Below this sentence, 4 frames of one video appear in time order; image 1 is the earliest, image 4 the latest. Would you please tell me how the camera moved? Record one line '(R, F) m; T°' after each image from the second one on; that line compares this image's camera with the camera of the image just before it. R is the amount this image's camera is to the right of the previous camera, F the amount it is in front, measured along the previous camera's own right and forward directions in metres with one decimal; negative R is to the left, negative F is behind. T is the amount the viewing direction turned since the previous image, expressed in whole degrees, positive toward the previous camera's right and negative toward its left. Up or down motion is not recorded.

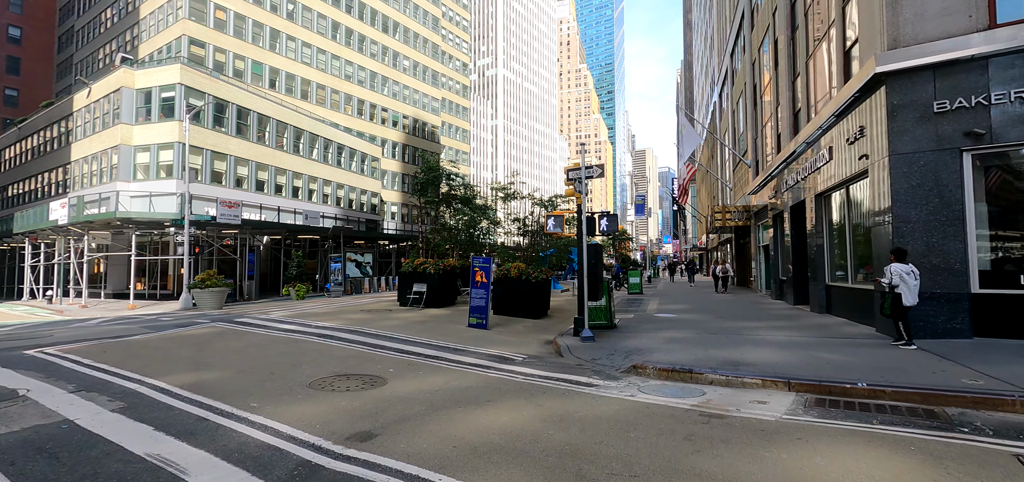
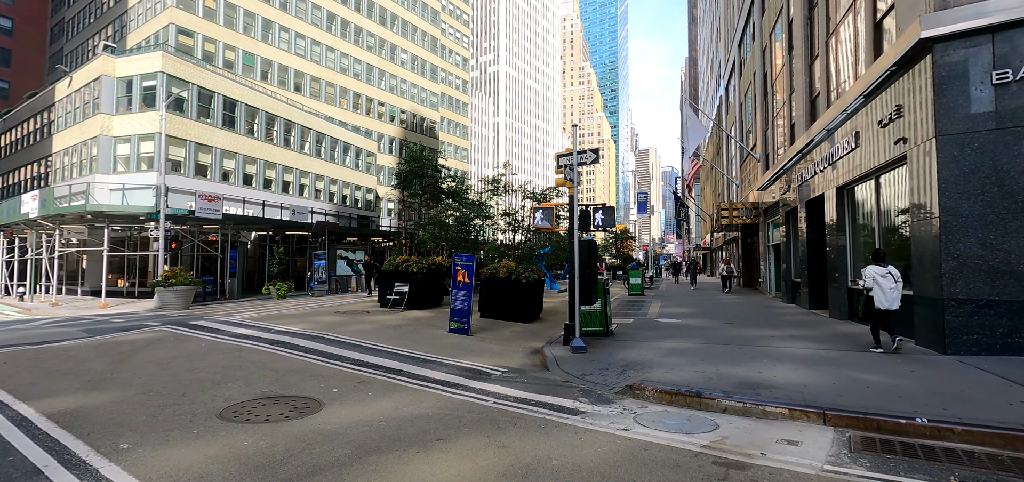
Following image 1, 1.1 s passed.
(+0.4, +1.2) m; 0°
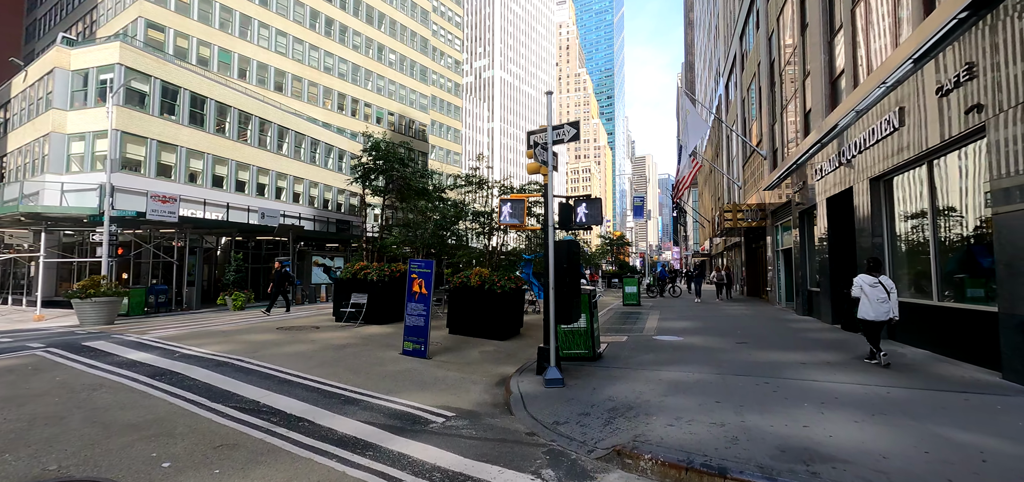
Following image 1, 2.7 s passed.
(+0.6, +1.9) m; 0°
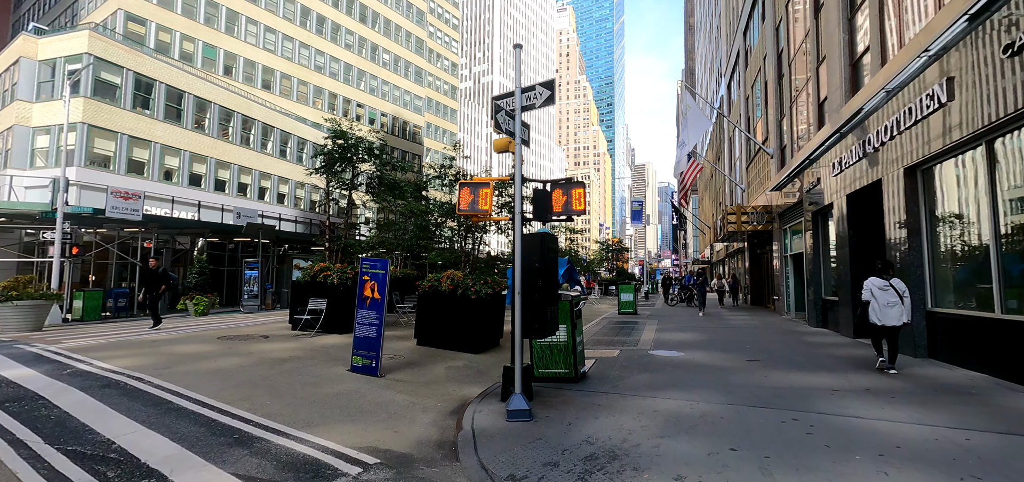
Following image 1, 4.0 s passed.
(+0.5, +1.4) m; 0°
